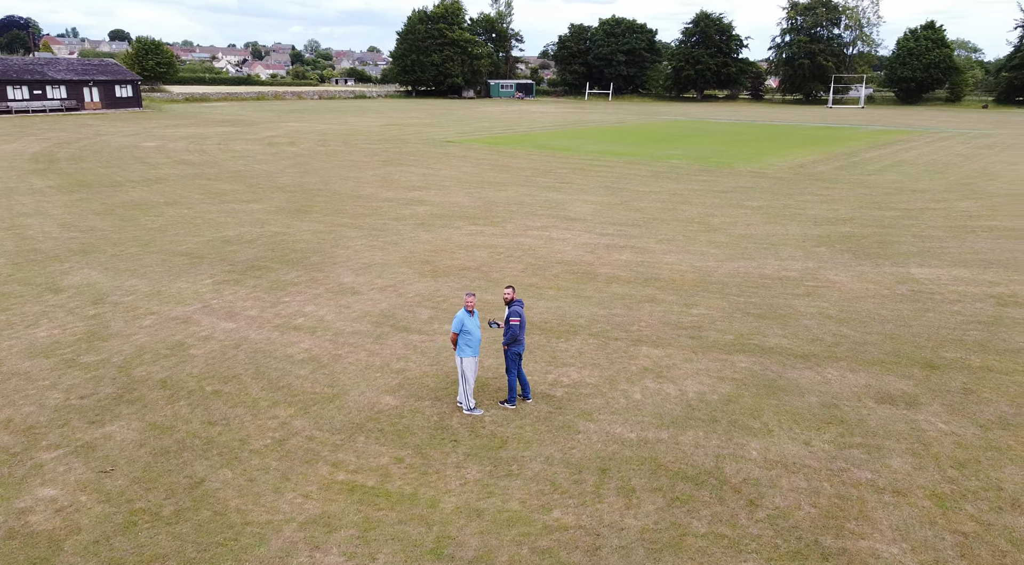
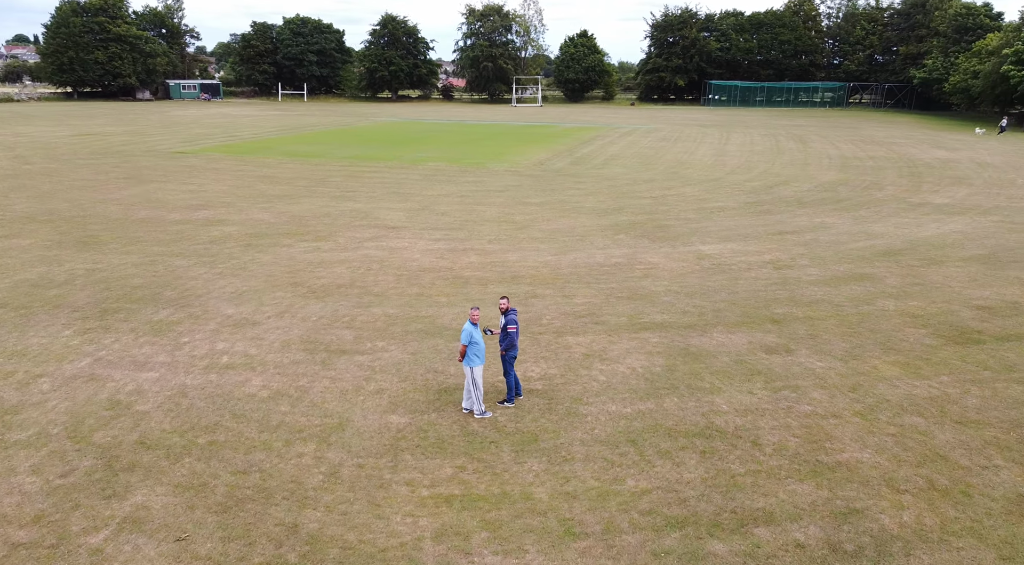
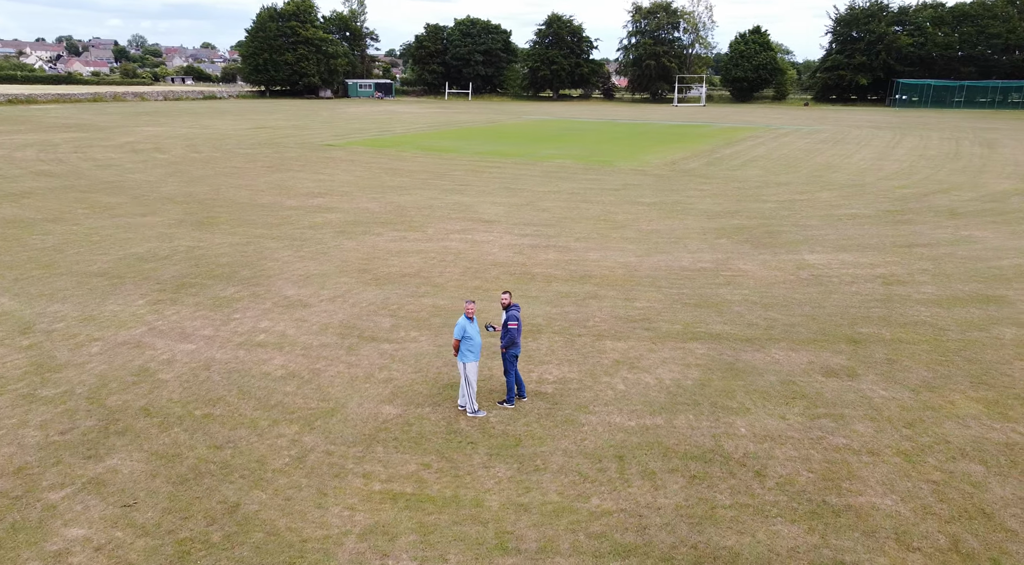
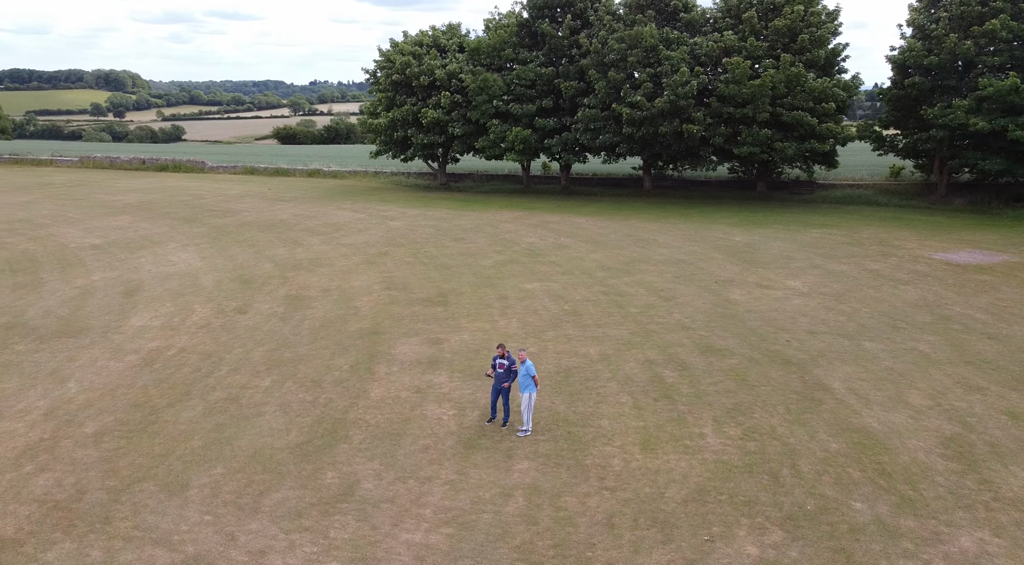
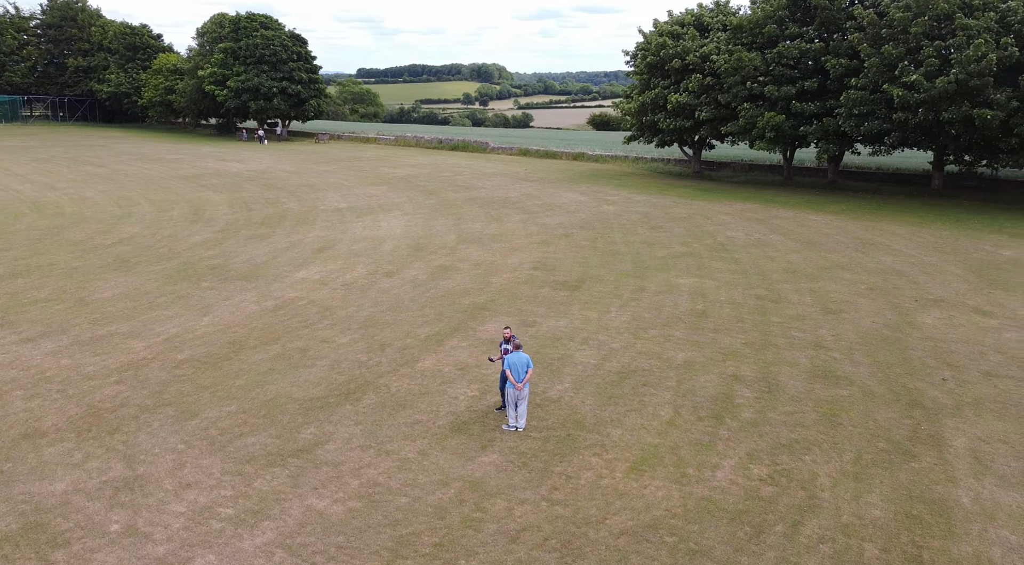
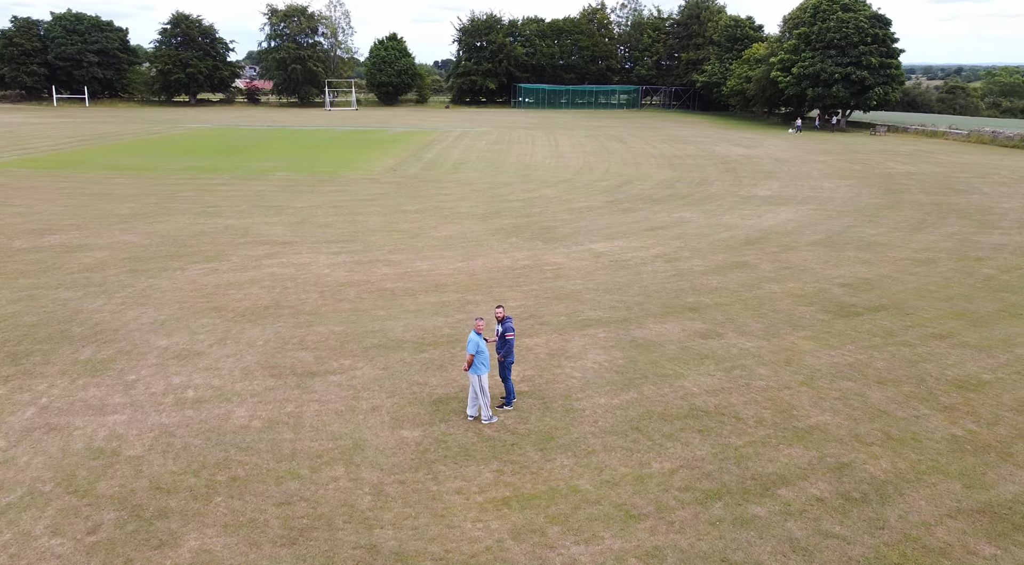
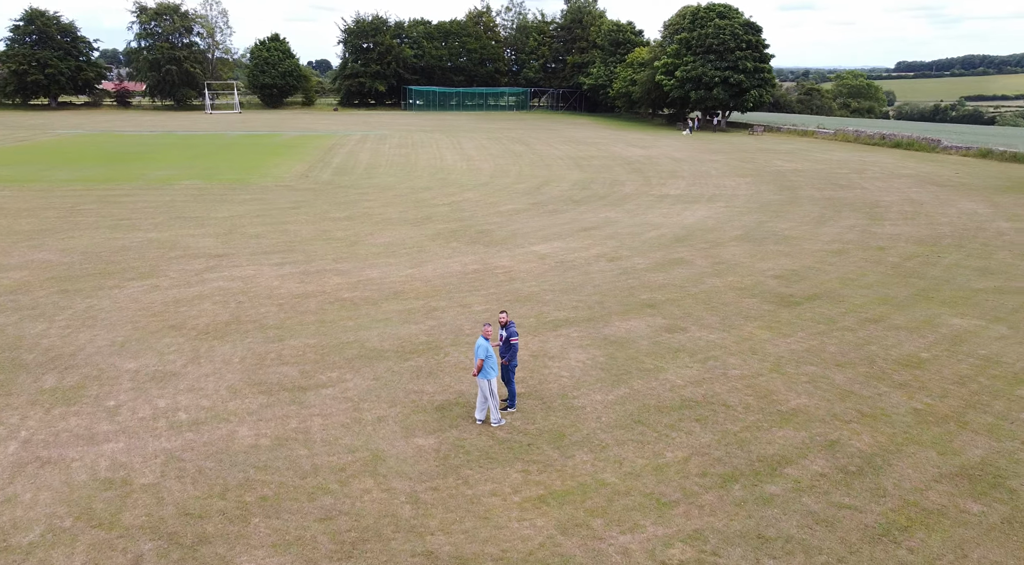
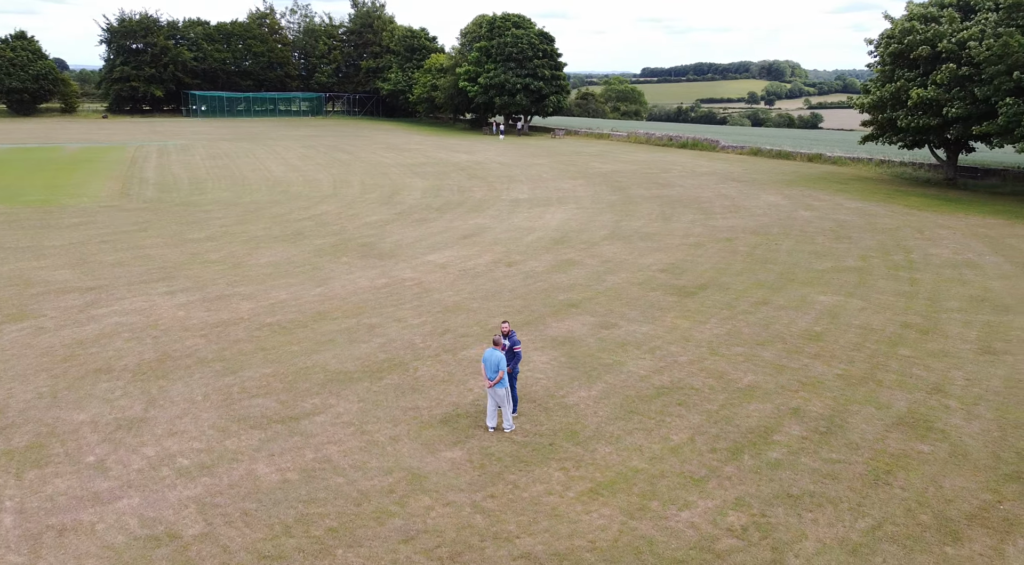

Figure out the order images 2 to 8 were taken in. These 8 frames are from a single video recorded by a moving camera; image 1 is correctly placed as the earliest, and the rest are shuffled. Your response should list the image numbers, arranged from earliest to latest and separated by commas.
3, 2, 6, 7, 8, 5, 4
